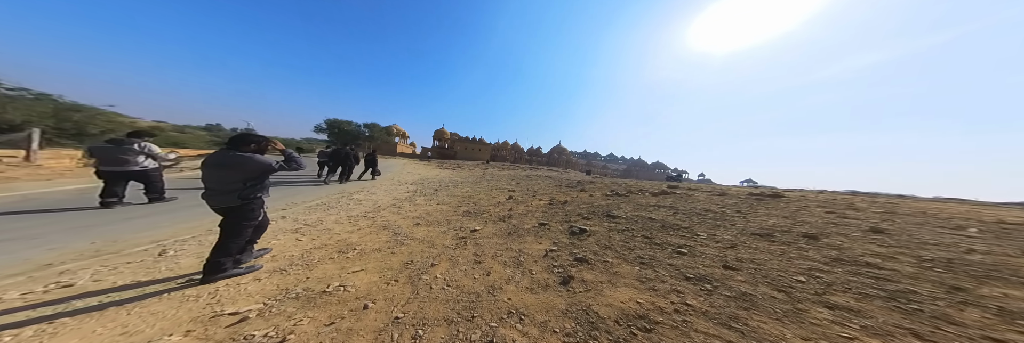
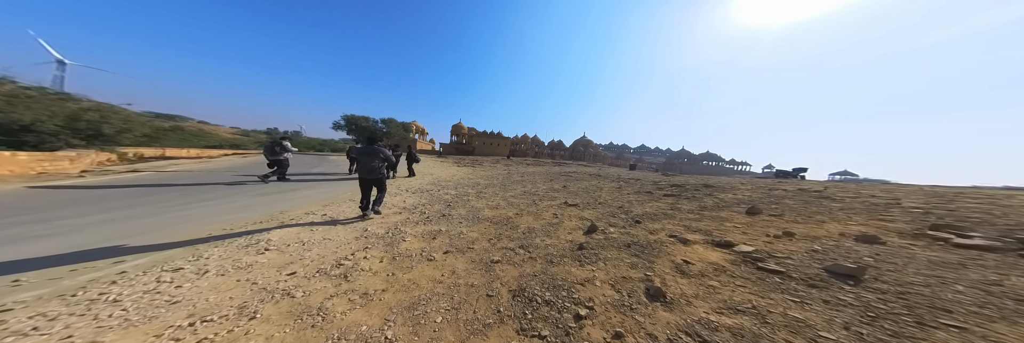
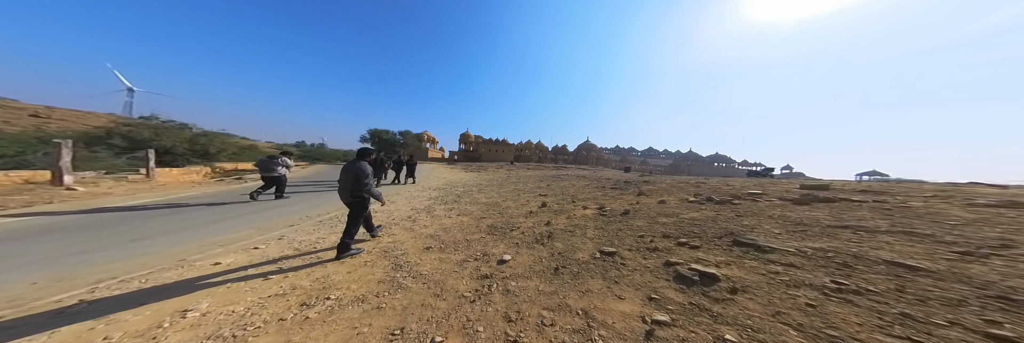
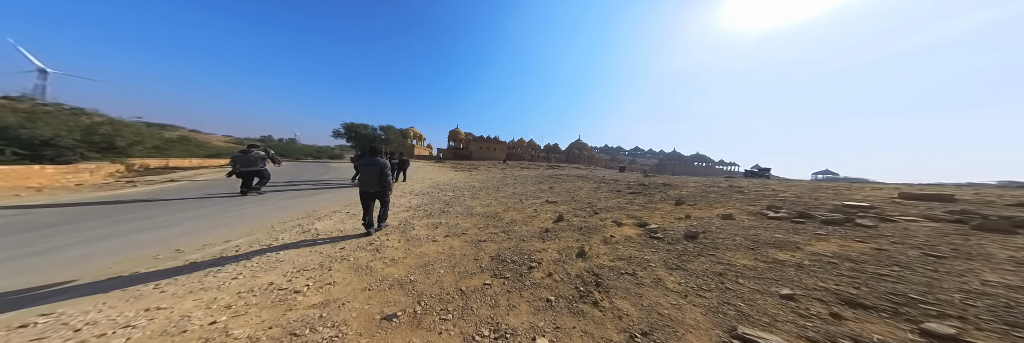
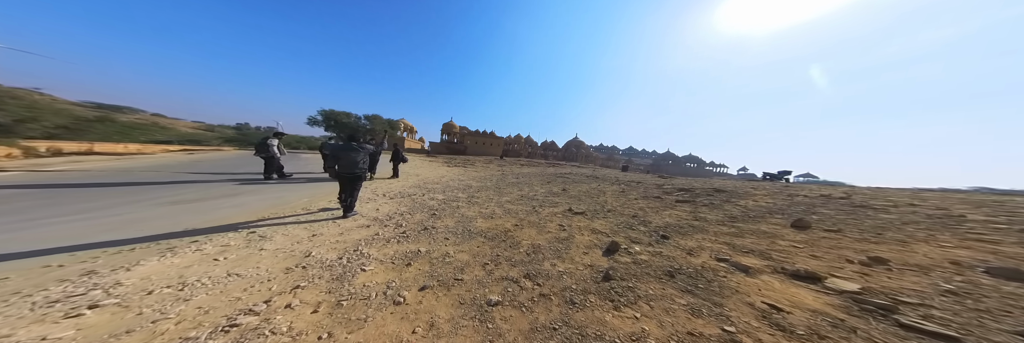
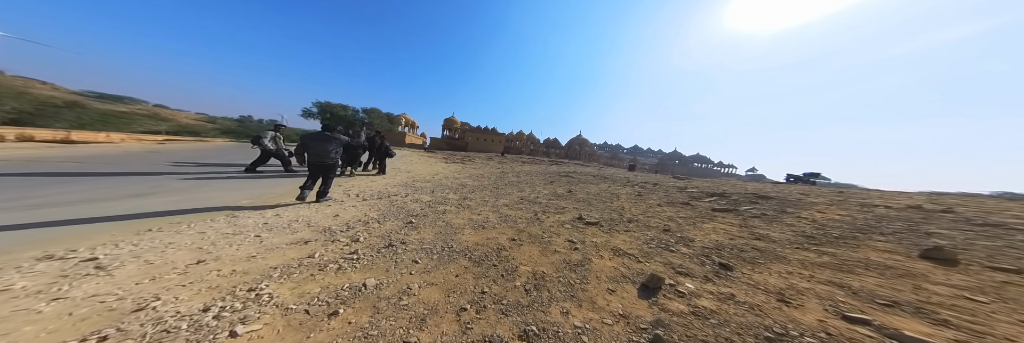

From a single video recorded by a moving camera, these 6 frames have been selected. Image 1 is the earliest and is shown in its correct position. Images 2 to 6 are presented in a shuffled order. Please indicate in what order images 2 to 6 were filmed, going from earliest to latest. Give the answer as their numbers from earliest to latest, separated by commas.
3, 4, 2, 5, 6
